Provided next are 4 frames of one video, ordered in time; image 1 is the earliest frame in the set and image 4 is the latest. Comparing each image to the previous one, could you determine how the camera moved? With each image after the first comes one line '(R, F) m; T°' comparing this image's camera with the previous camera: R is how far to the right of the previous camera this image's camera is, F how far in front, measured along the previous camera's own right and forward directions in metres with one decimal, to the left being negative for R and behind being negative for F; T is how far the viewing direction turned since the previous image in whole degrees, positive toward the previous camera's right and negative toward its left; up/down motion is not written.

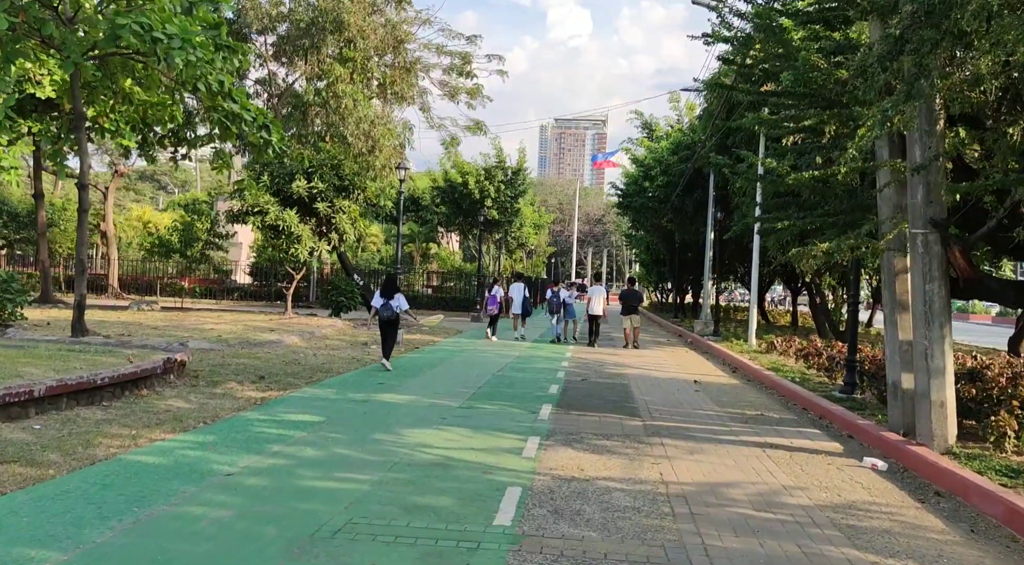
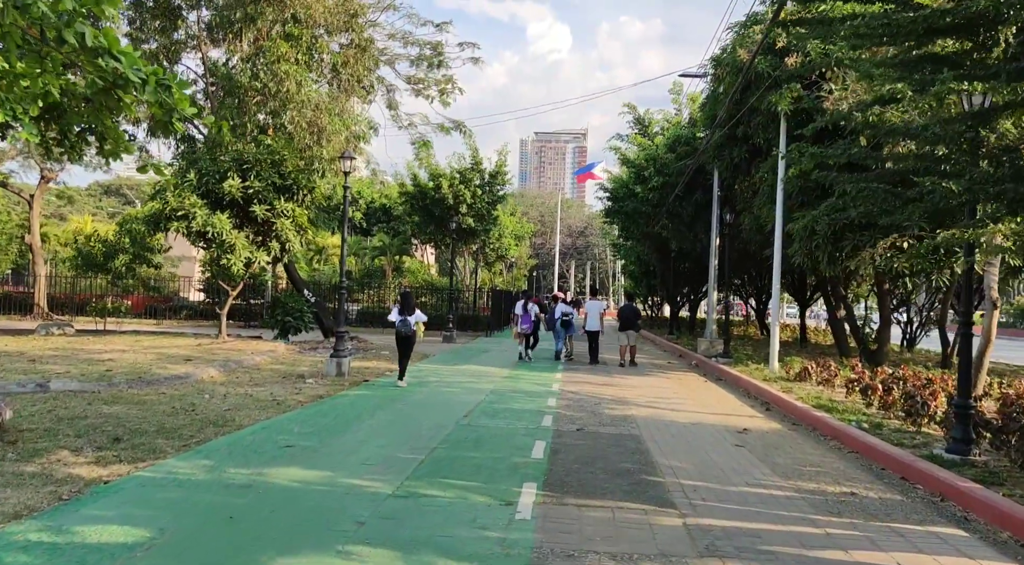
(+0.1, +3.8) m; +1°
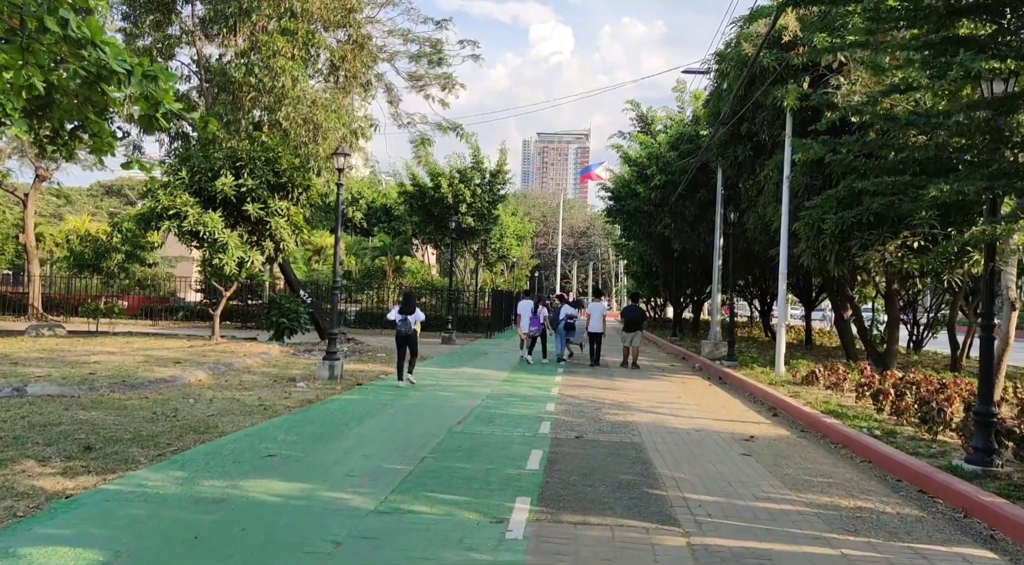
(+0.1, +0.5) m; 0°
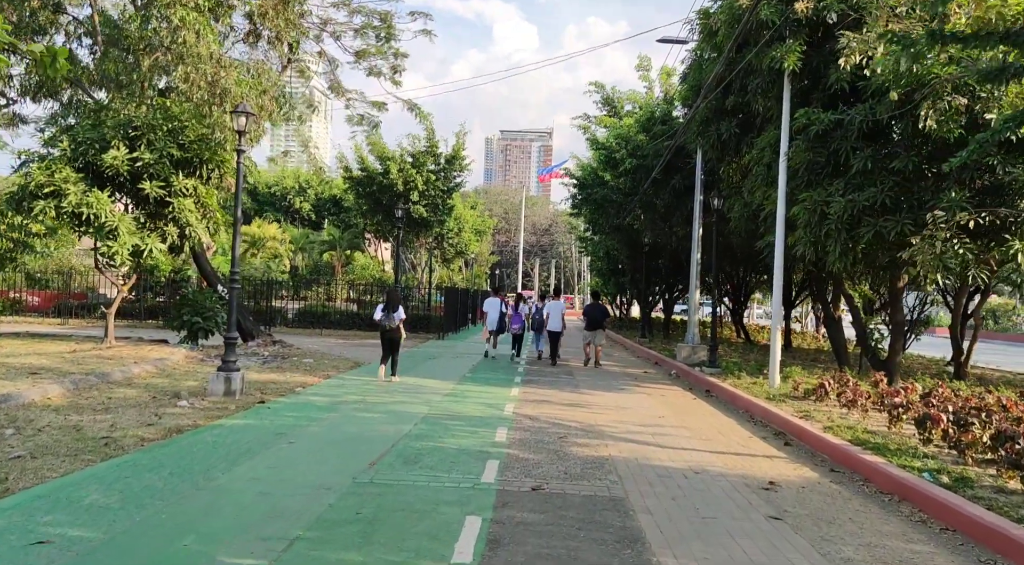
(+0.2, +3.0) m; +2°
